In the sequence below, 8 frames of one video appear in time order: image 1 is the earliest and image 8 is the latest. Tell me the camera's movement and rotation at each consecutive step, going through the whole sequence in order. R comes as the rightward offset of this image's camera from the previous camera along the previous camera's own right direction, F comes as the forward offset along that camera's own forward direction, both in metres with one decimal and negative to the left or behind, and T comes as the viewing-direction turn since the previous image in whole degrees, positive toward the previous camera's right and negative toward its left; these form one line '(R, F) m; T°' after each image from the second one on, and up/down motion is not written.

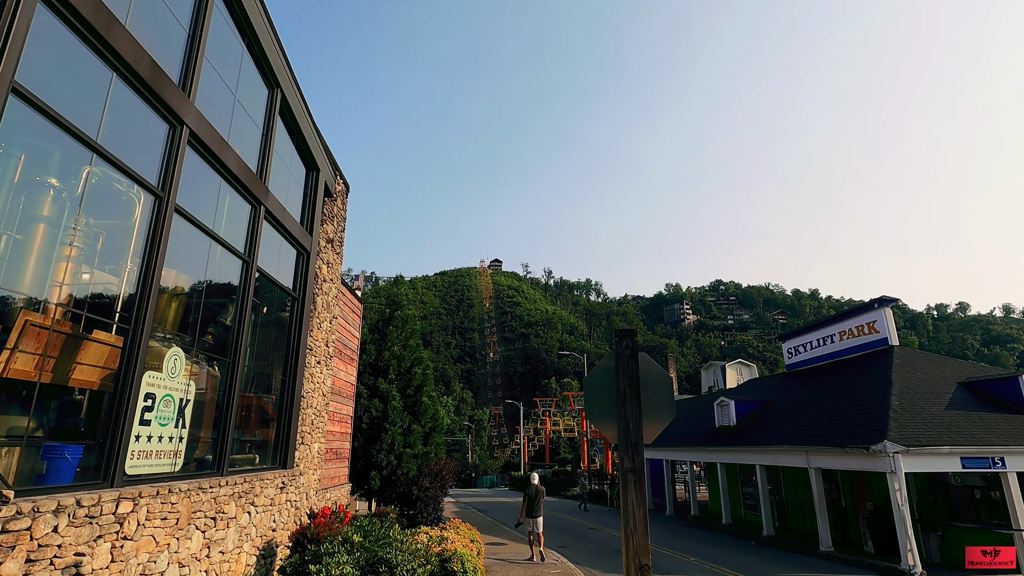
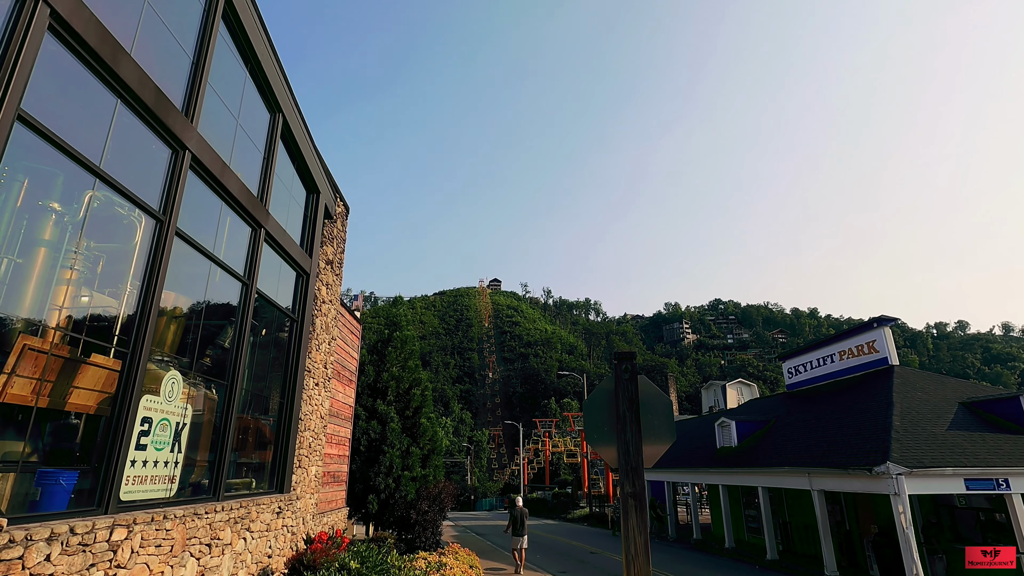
(0.0, 0.0) m; 0°
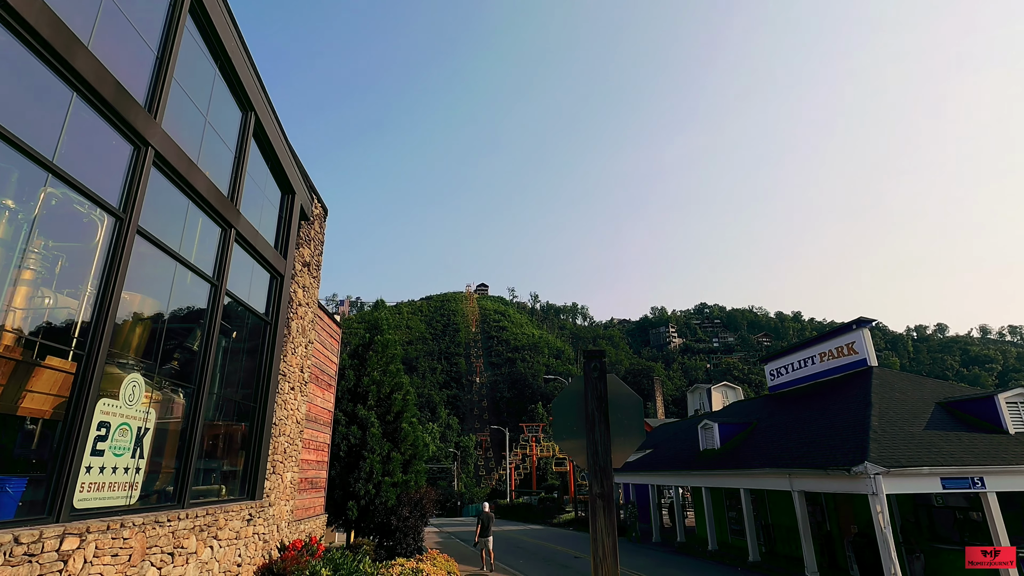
(+0.2, +0.1) m; +1°
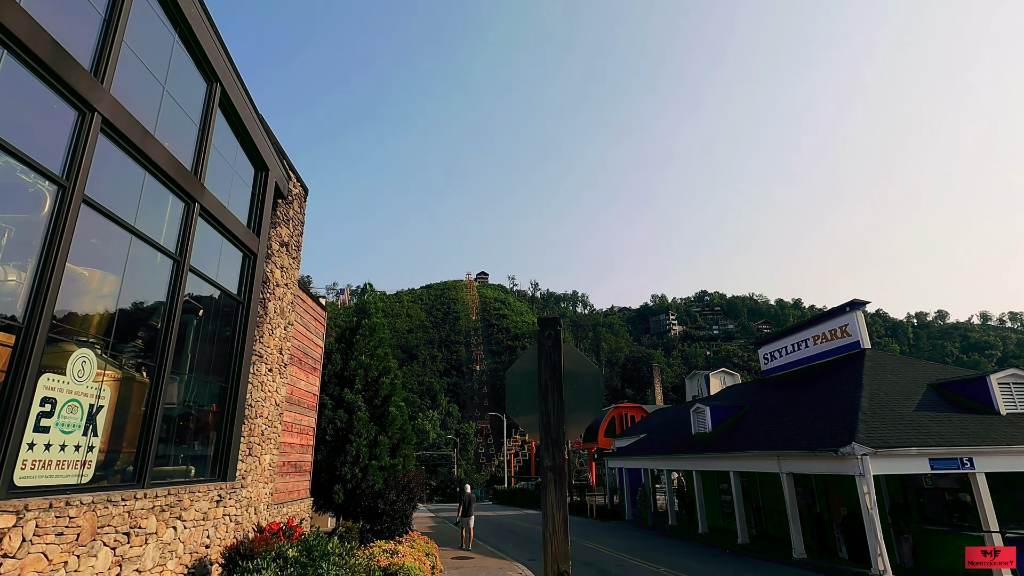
(+0.4, +0.2) m; 0°
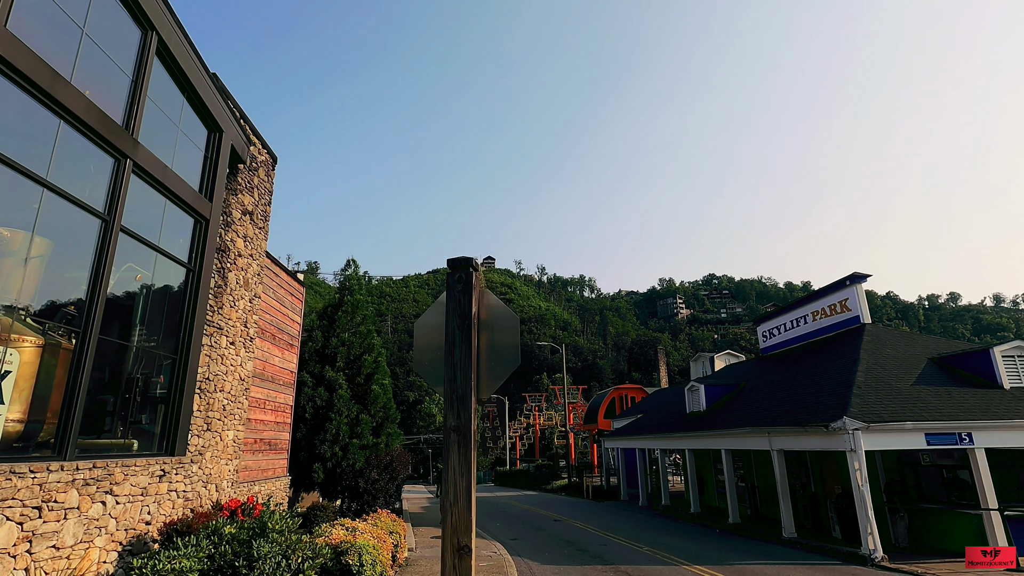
(+0.7, +0.6) m; -1°
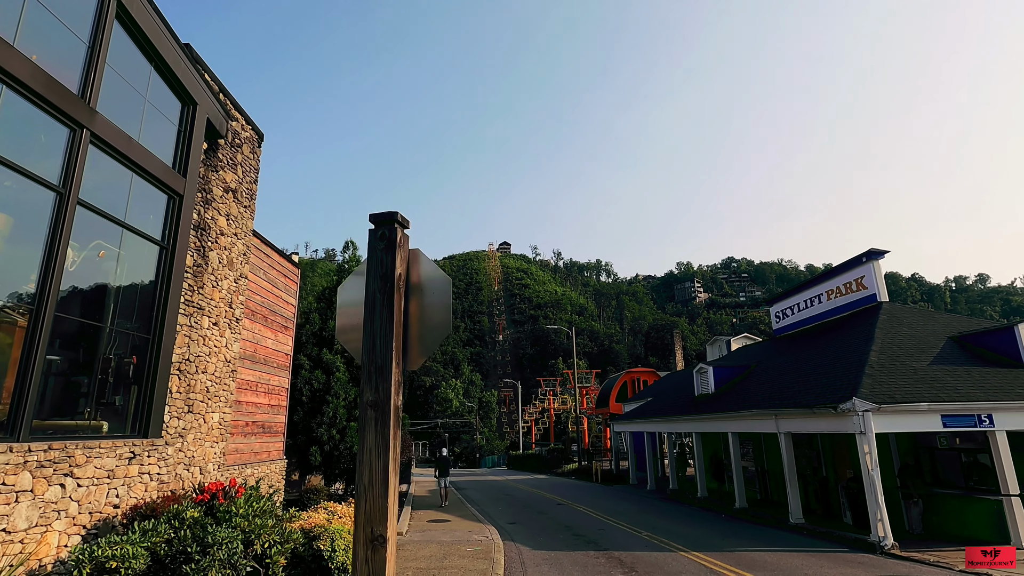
(+0.5, +0.4) m; -2°
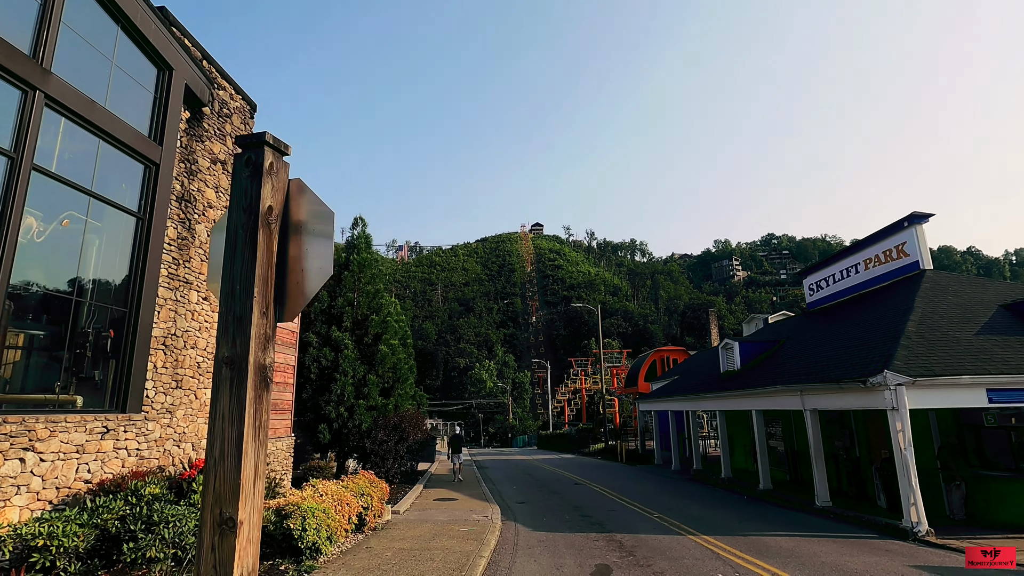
(+0.7, +0.6) m; -4°
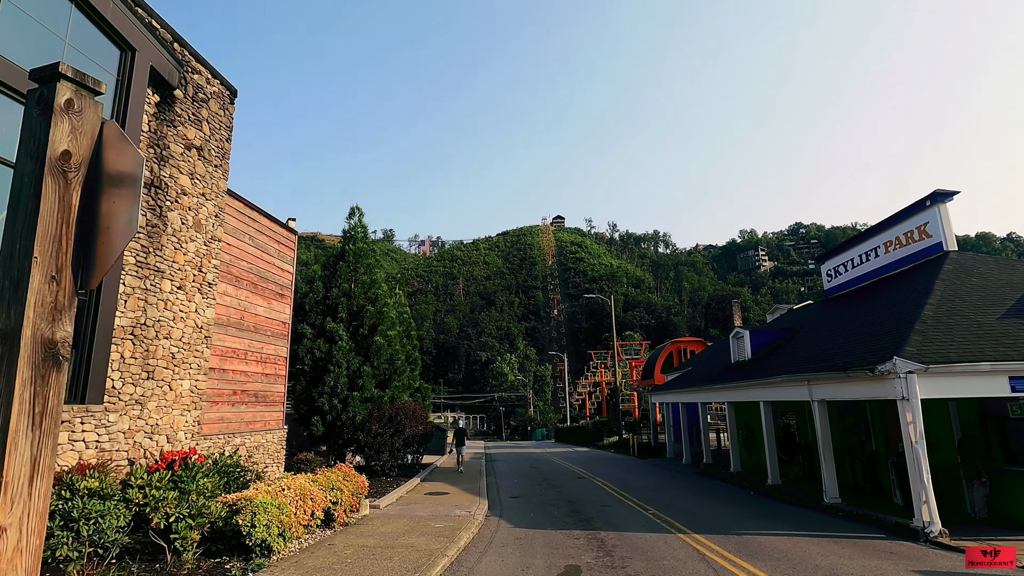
(+0.7, +0.5) m; -2°
